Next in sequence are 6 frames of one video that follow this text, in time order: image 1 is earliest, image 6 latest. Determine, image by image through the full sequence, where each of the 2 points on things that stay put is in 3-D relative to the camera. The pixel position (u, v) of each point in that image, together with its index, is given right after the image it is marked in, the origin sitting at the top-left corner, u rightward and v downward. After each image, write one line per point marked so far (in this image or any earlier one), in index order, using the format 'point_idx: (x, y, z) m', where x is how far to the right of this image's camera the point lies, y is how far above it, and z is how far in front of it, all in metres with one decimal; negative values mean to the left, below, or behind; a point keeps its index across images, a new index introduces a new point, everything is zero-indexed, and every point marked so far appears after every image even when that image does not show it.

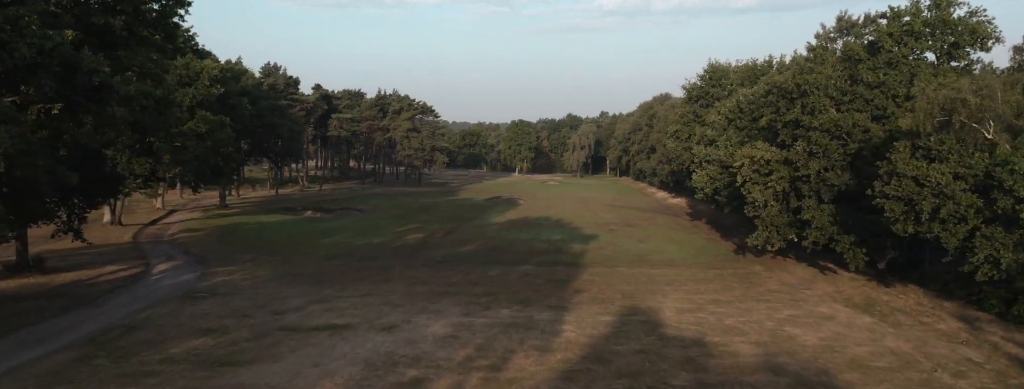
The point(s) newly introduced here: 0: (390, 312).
0: (-3.2, -3.1, +17.6) m
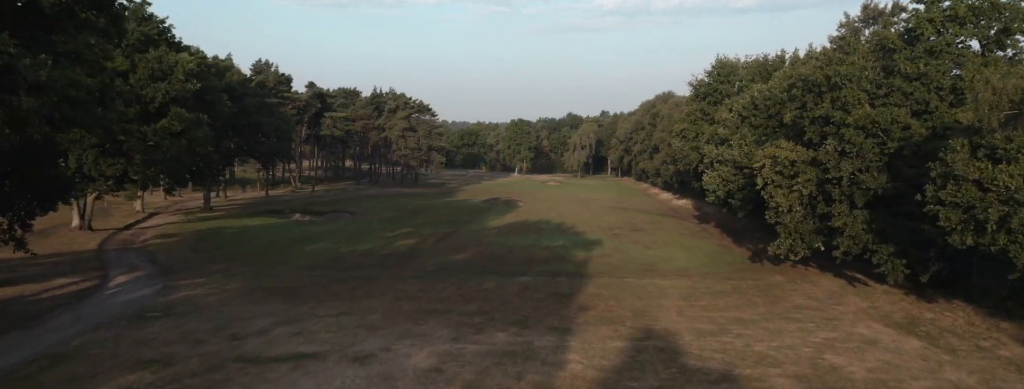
0: (-3.3, -3.3, +15.3) m
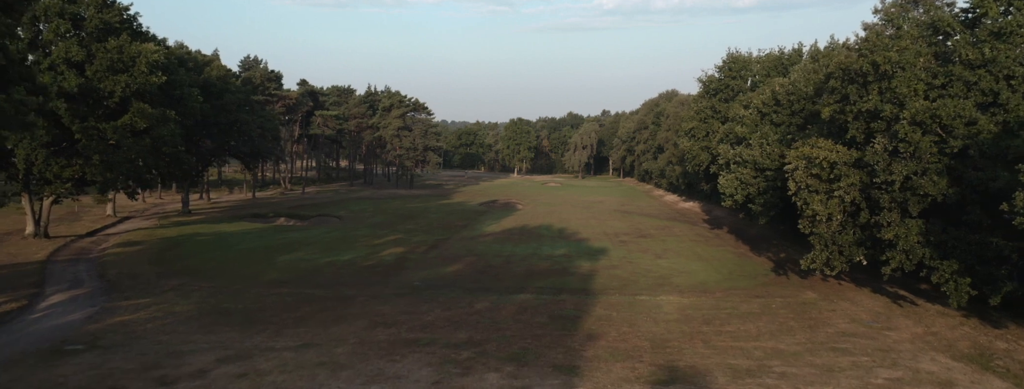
0: (-3.4, -3.4, +12.4) m
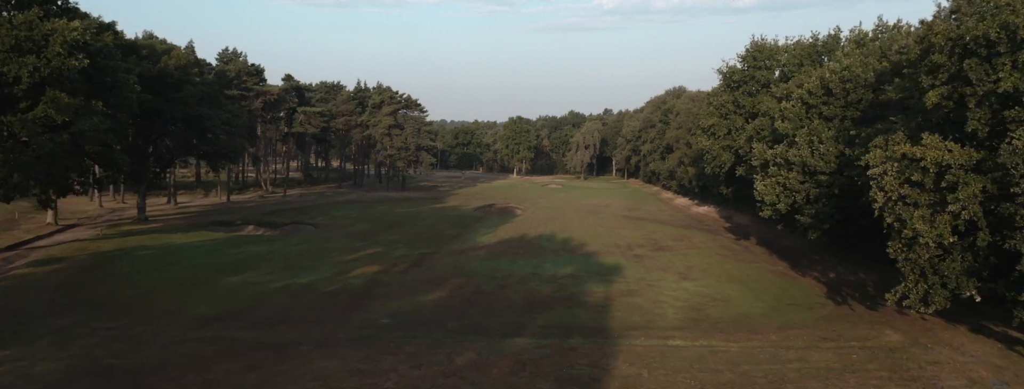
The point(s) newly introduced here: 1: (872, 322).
0: (-3.5, -3.7, +7.3) m
1: (+9.8, -3.5, +18.3) m
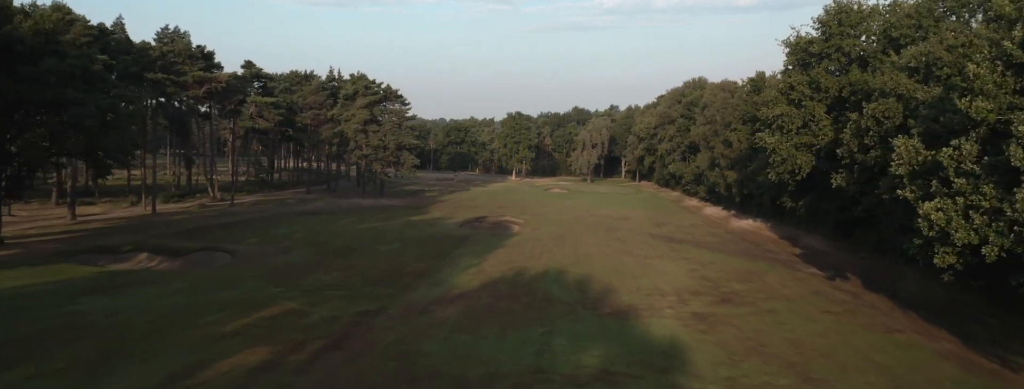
0: (-3.8, -4.4, -3.5) m
1: (+9.5, -4.2, +7.4) m
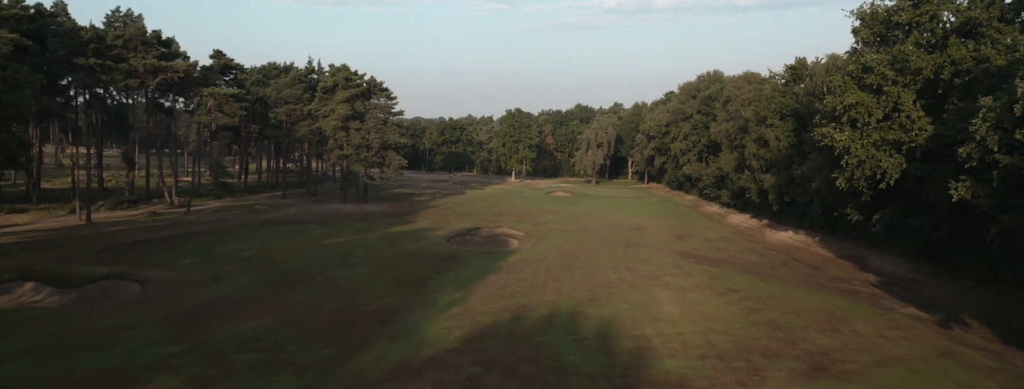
0: (-4.0, -4.8, -10.1) m
1: (+9.4, -4.6, +0.9) m
